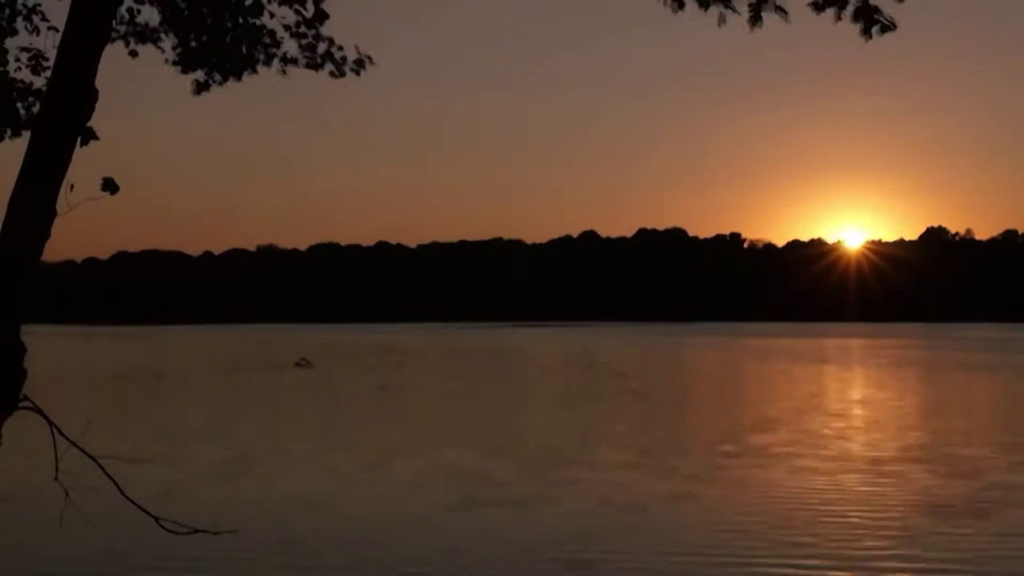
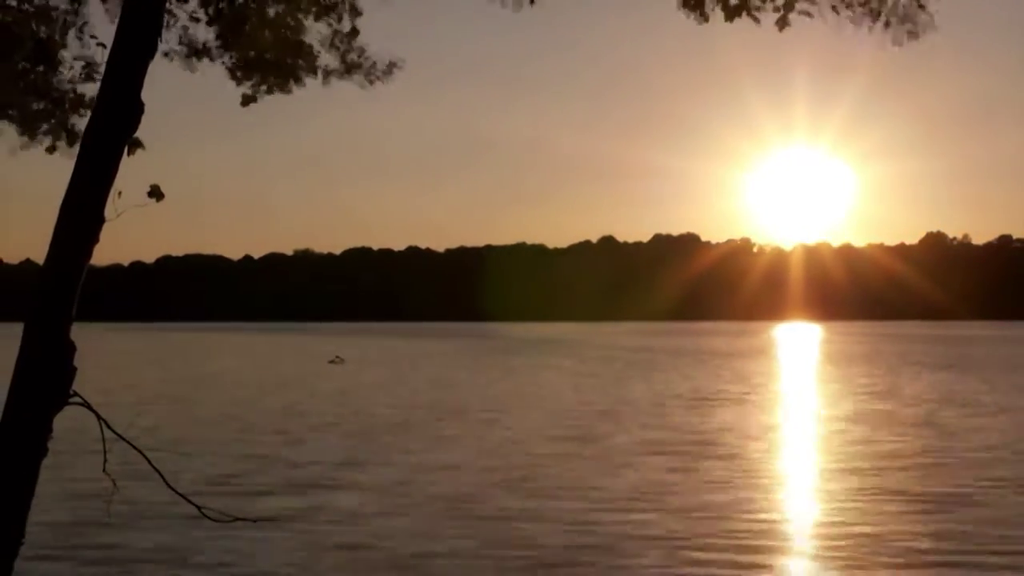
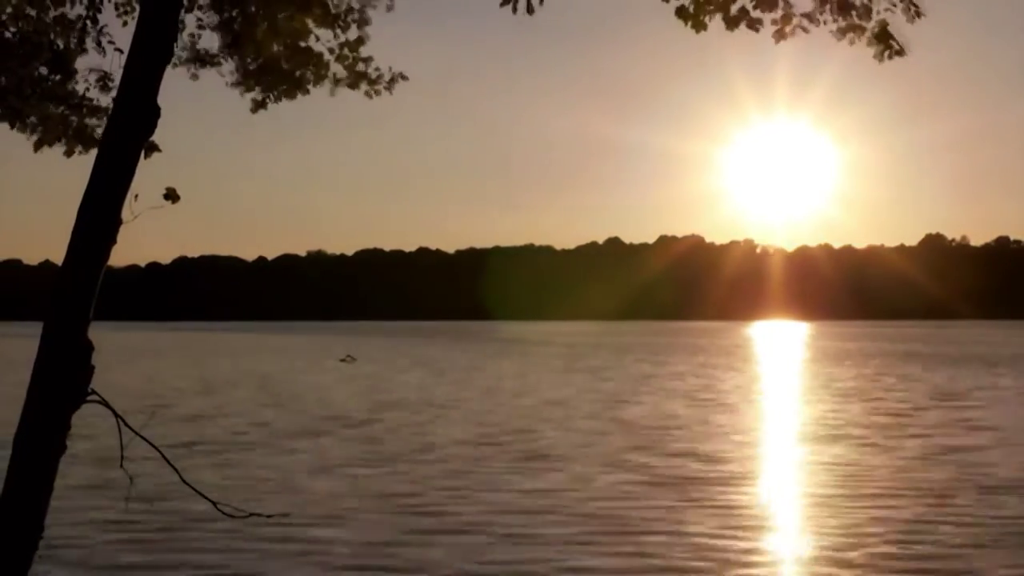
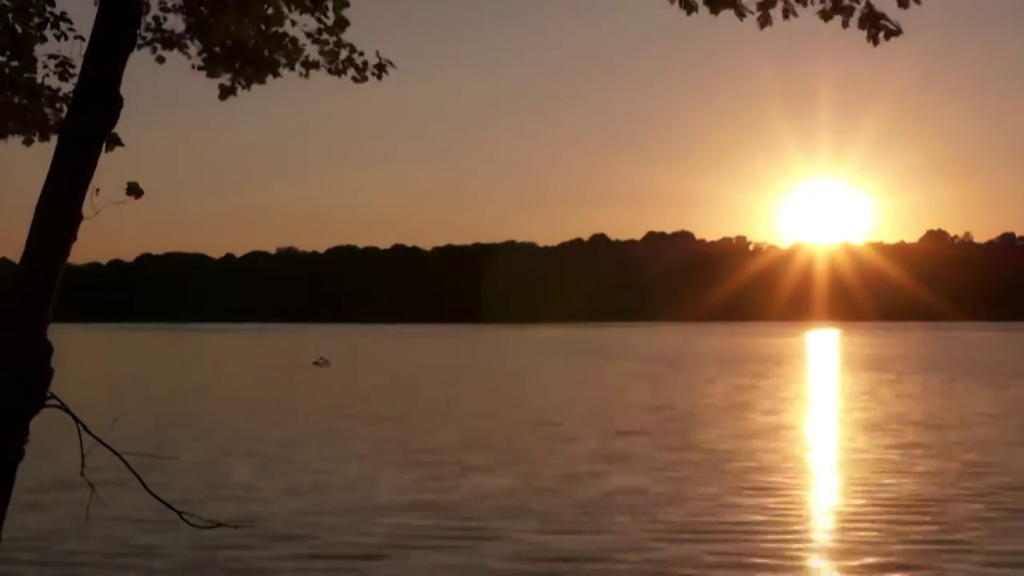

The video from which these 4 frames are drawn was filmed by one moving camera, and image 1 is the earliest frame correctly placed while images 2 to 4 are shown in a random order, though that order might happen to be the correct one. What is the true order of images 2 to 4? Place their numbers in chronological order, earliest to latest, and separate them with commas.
4, 2, 3
